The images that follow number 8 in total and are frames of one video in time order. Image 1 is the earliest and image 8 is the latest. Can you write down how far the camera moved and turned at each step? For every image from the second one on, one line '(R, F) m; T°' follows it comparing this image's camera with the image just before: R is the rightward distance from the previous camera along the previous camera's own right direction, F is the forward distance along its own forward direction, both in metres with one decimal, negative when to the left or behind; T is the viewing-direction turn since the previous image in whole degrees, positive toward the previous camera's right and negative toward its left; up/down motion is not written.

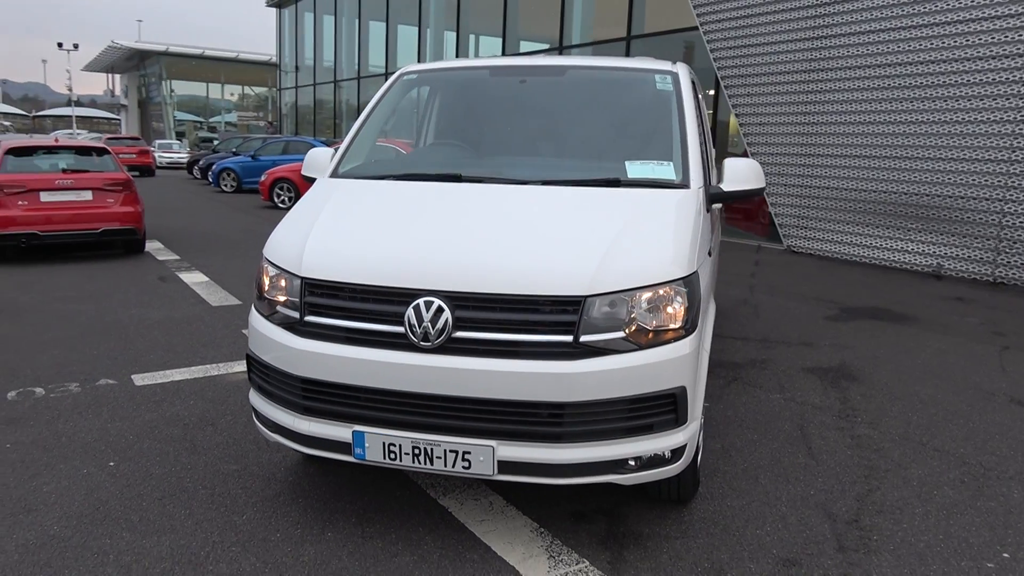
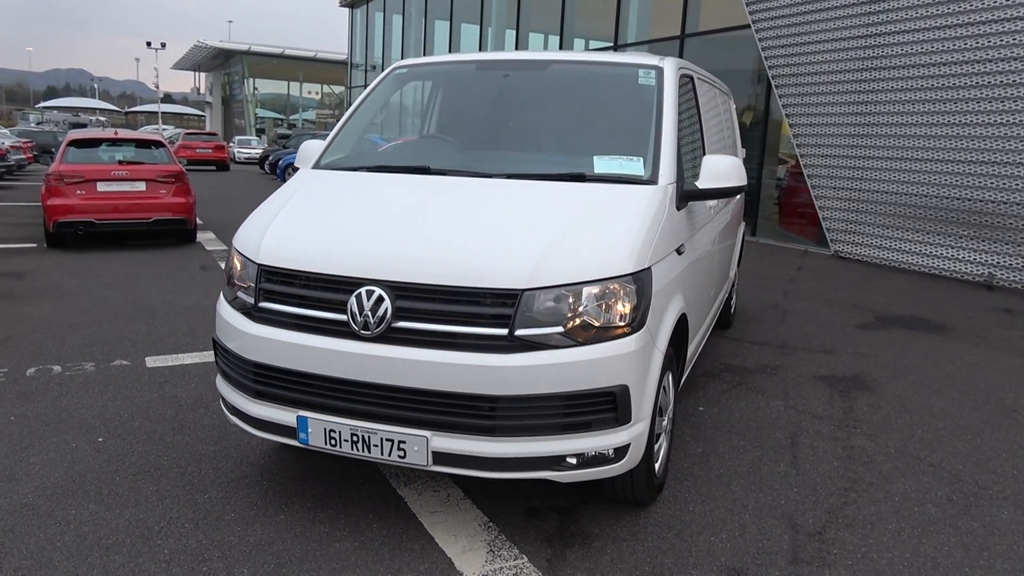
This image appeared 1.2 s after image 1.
(+0.5, 0.0) m; -5°
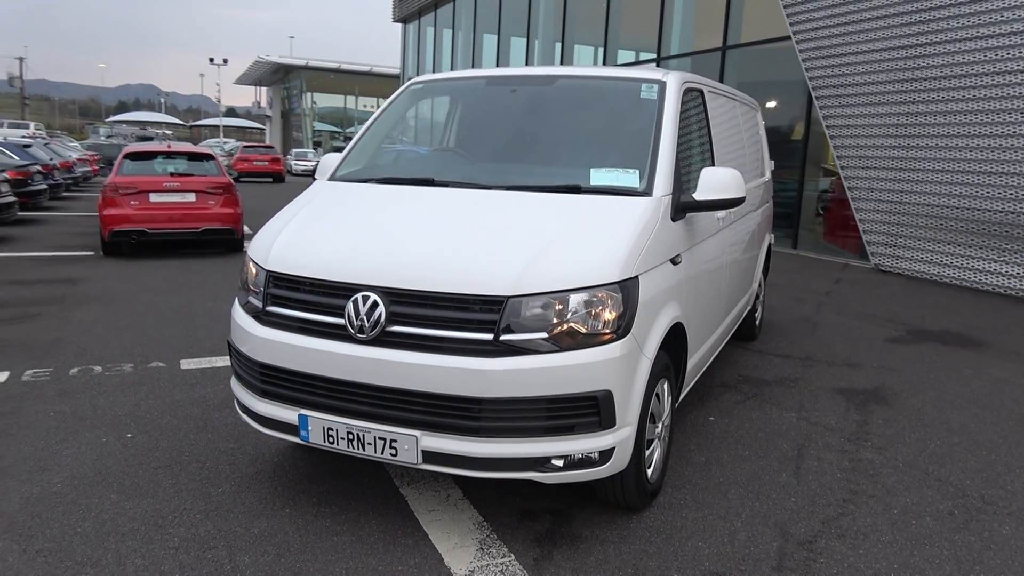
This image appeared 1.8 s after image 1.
(+0.2, -0.1) m; -4°
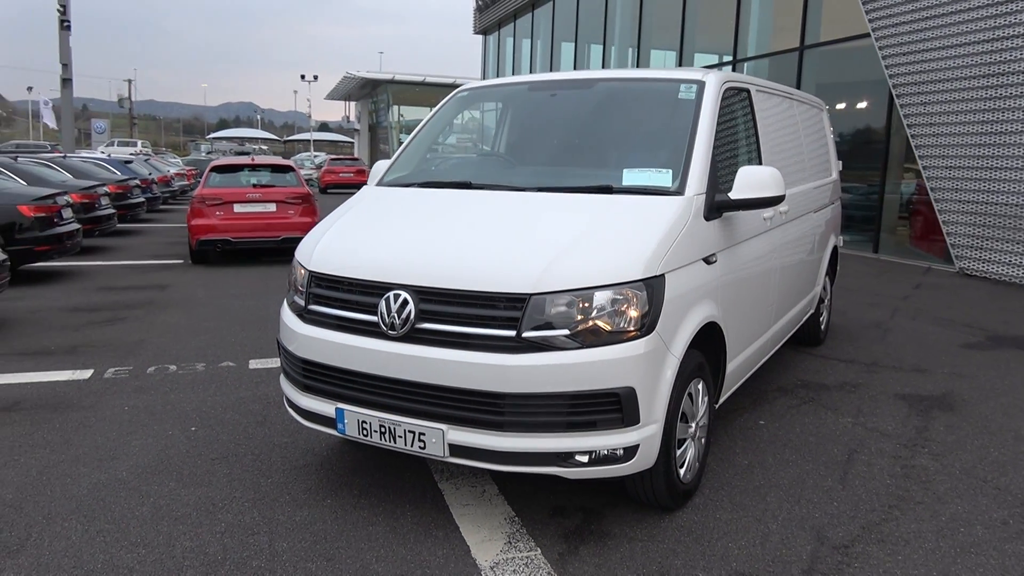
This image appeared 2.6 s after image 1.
(+0.2, -0.1) m; -6°
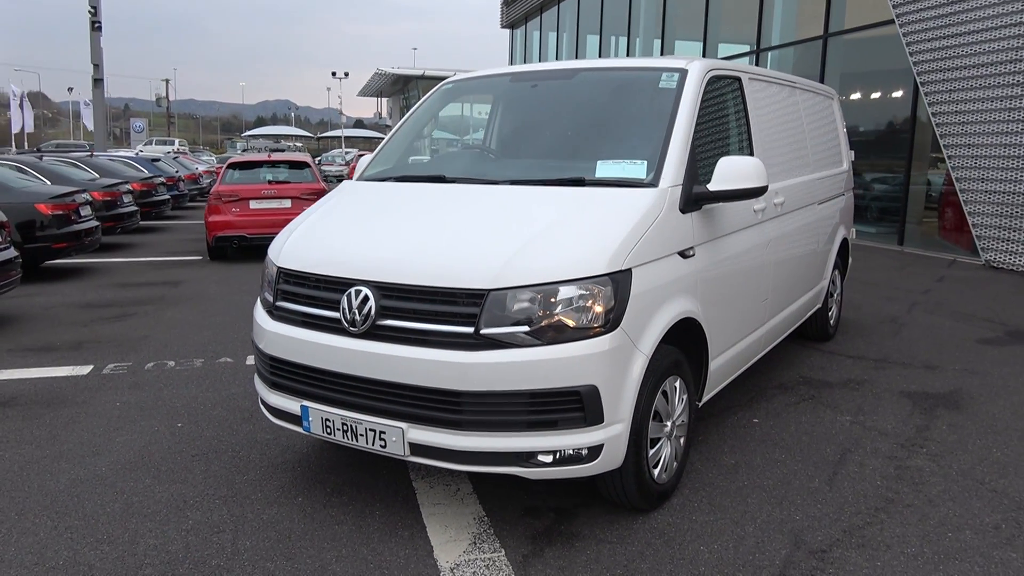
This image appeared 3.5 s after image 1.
(+0.3, +0.1) m; -2°
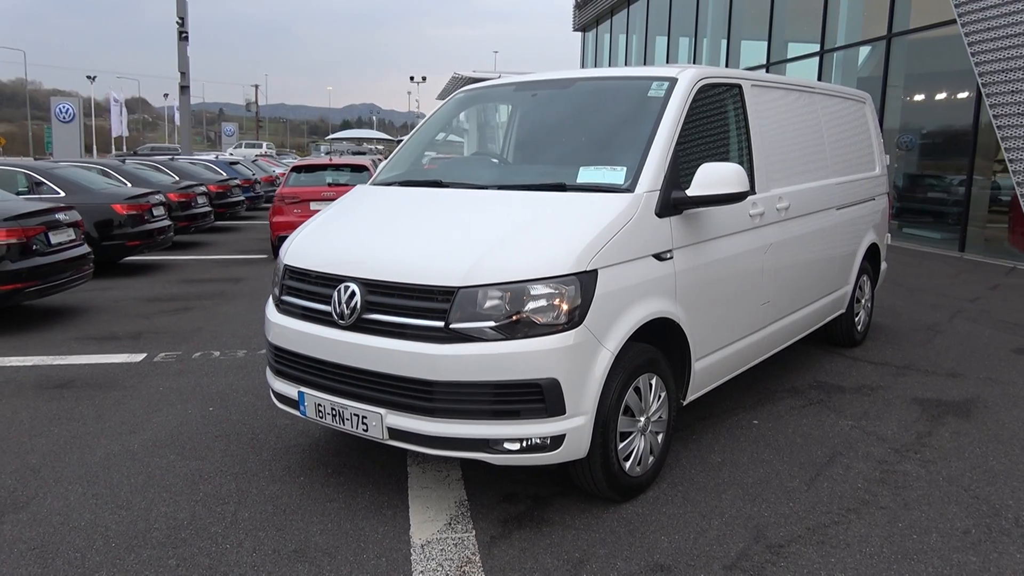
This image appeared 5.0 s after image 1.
(+0.4, -0.2) m; -5°
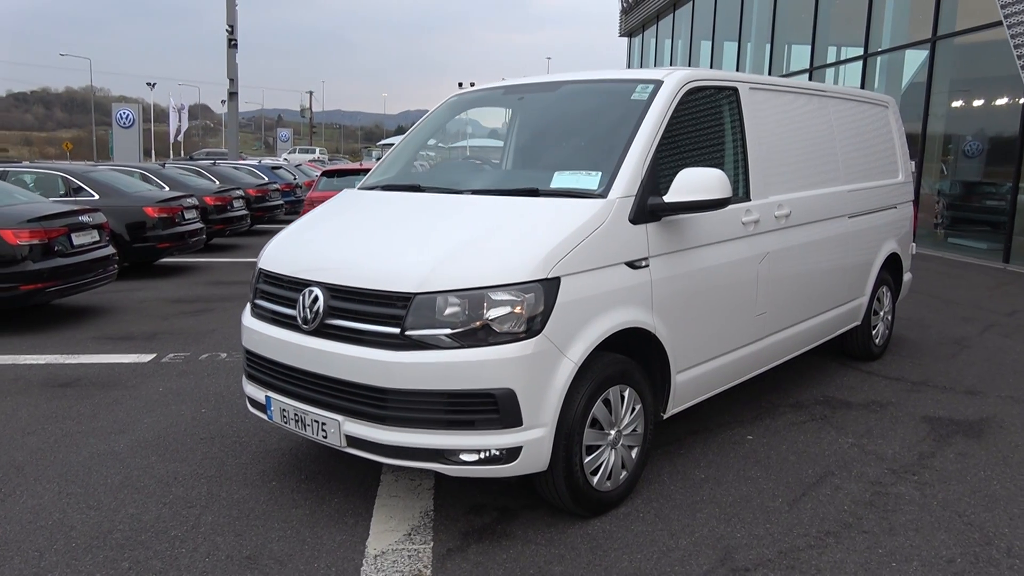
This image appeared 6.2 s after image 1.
(+0.3, +0.1) m; -3°
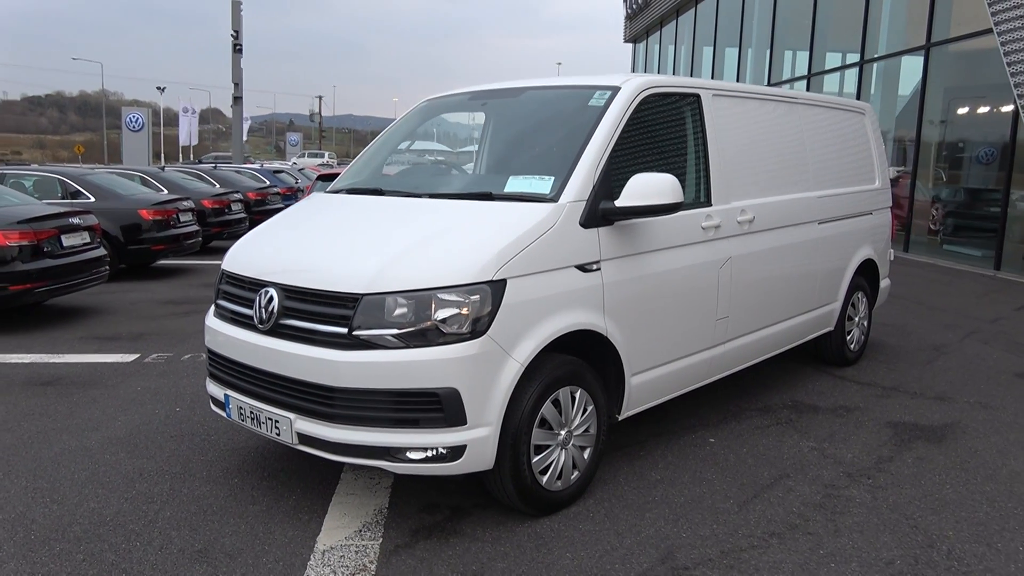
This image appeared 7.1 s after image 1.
(+0.2, -0.1) m; -1°
